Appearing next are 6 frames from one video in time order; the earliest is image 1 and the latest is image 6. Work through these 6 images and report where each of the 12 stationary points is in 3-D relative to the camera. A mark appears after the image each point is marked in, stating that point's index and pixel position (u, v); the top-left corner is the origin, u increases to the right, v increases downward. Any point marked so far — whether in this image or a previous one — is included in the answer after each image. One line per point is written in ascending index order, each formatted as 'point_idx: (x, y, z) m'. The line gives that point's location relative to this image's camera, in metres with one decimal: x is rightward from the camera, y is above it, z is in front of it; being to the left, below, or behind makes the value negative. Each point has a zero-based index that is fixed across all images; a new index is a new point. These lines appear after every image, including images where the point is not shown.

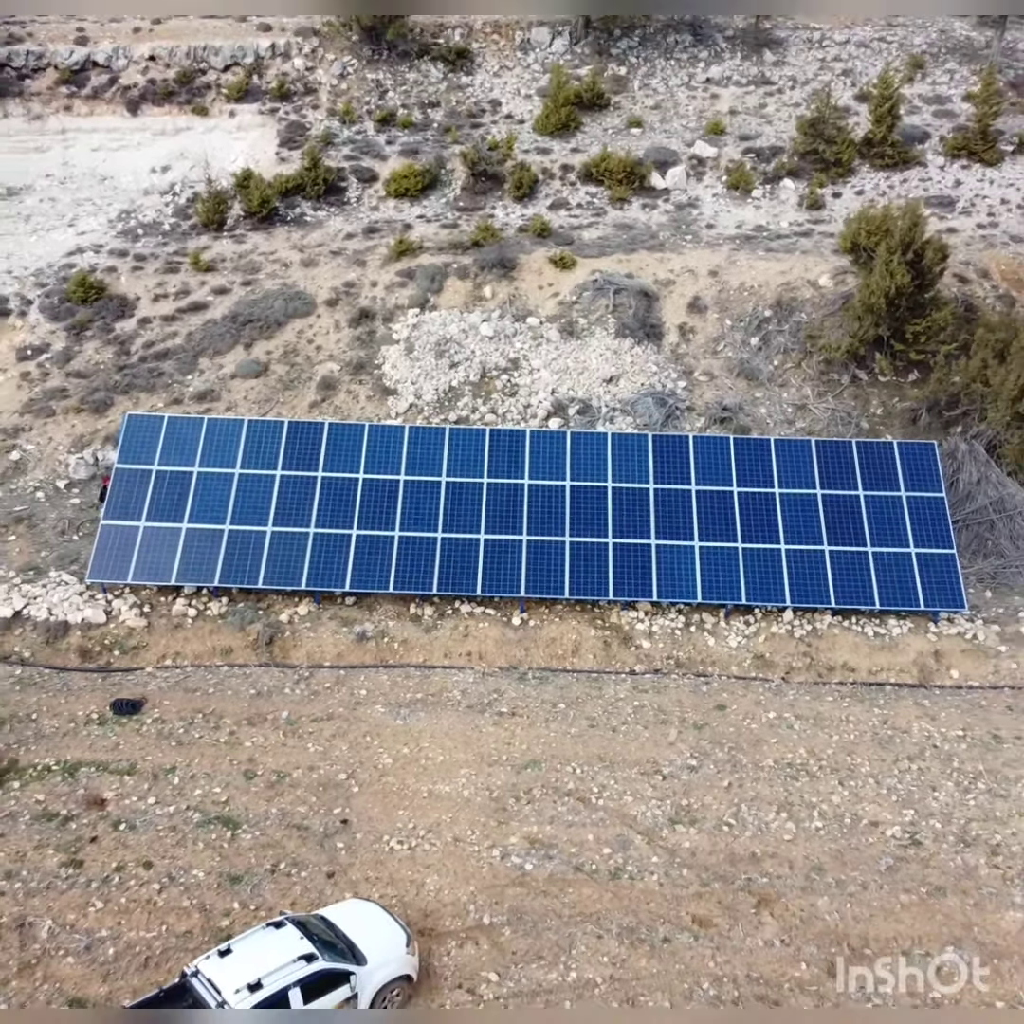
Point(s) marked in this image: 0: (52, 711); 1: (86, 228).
0: (-4.0, -1.7, +12.3) m
1: (-5.9, +4.0, +19.5) m
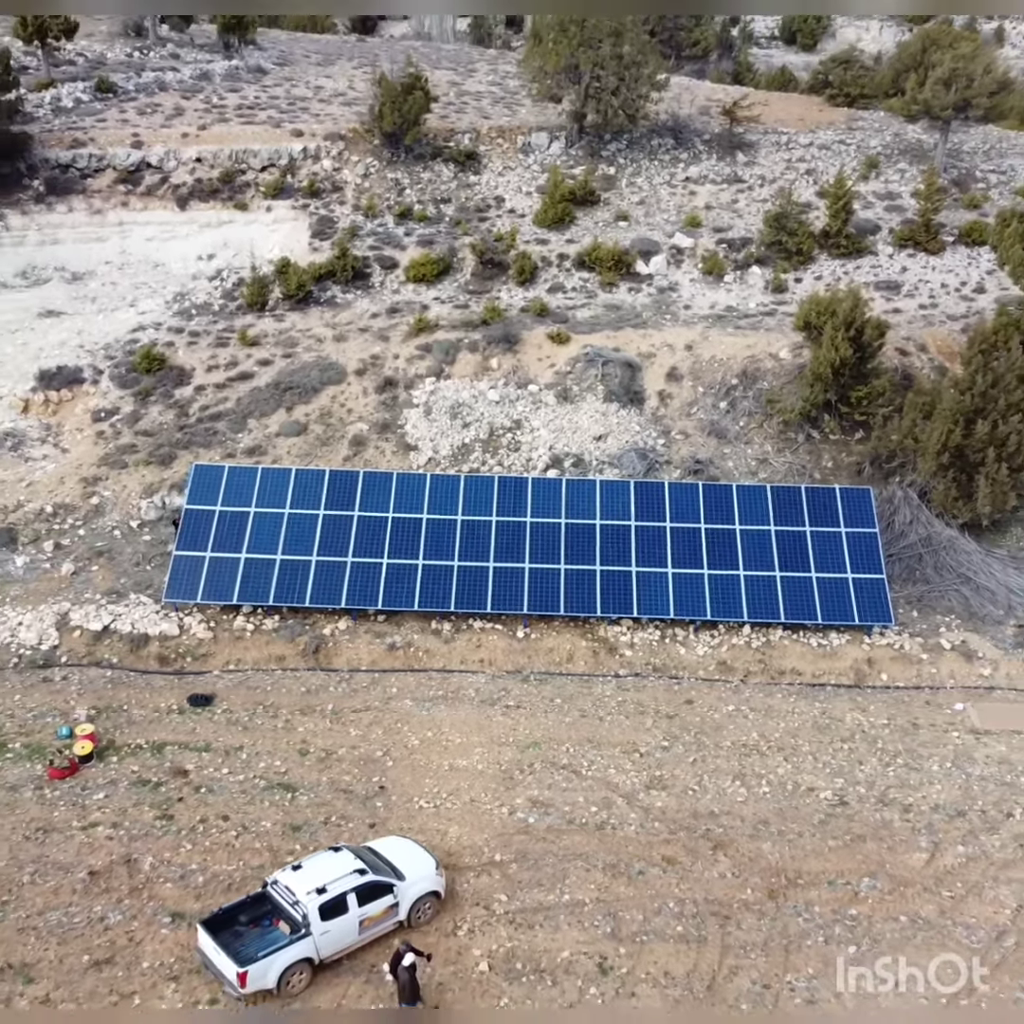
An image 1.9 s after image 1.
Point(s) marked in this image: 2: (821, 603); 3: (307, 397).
0: (-4.0, -2.0, +14.9) m
1: (-5.9, +3.3, +22.4) m
2: (+3.6, -1.0, +16.1) m
3: (-2.9, +1.6, +19.8) m
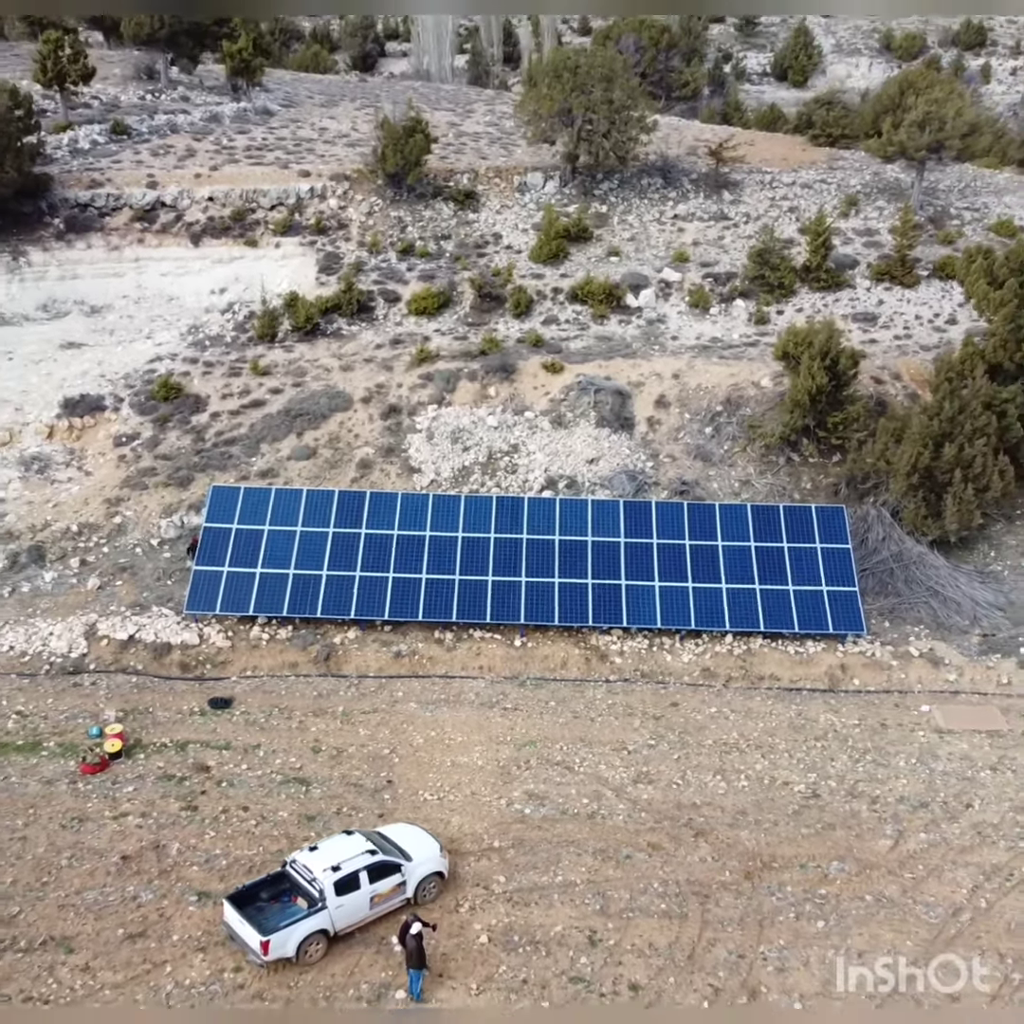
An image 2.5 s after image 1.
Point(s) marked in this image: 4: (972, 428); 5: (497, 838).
0: (-4.0, -2.2, +16.0) m
1: (-5.9, +2.9, +23.6) m
2: (+3.5, -1.2, +17.2) m
3: (-3.0, +1.3, +21.0) m
4: (+6.2, +1.1, +18.7) m
5: (-0.2, -3.2, +13.8) m
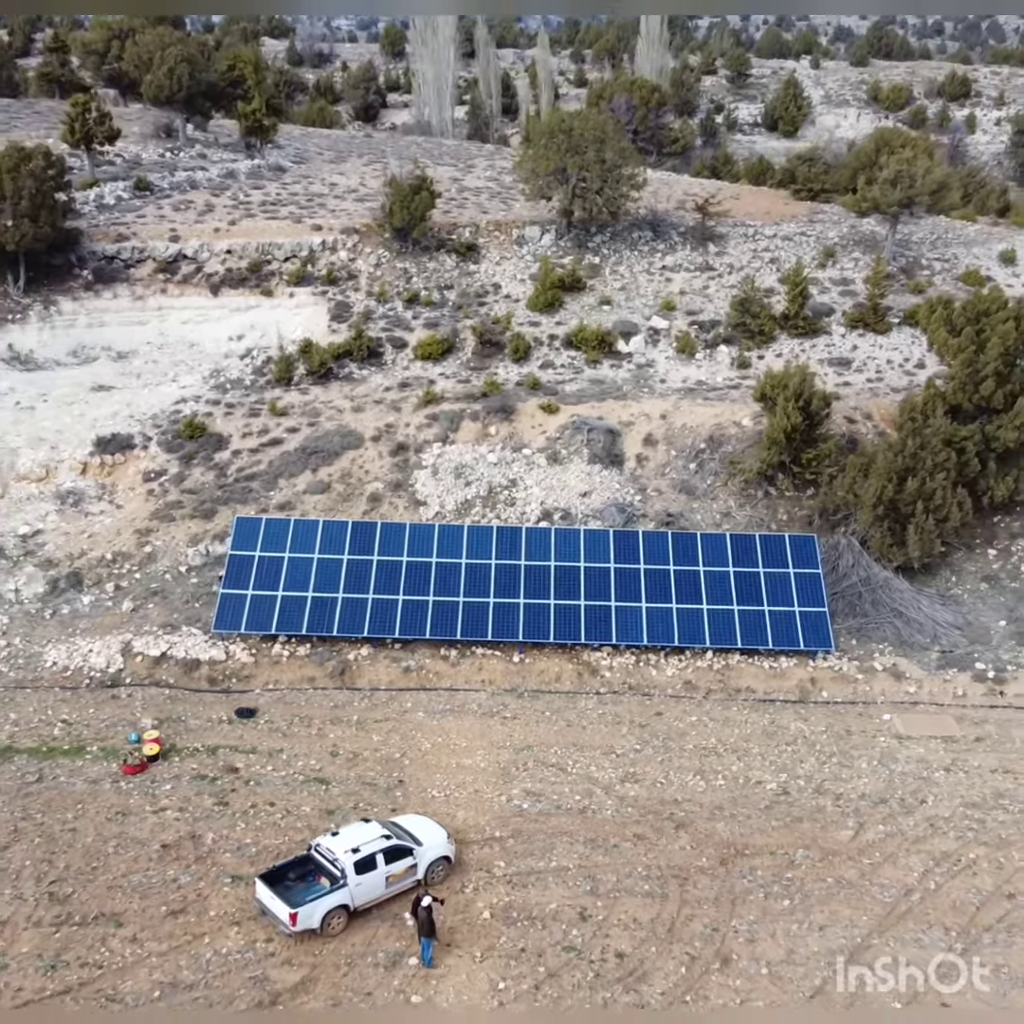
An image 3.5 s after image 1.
0: (-4.0, -2.6, +17.6) m
1: (-5.9, +2.3, +25.4) m
2: (+3.5, -1.6, +18.8) m
3: (-3.0, +0.9, +22.8) m
4: (+6.2, +0.7, +20.4) m
5: (-0.2, -3.5, +15.4) m
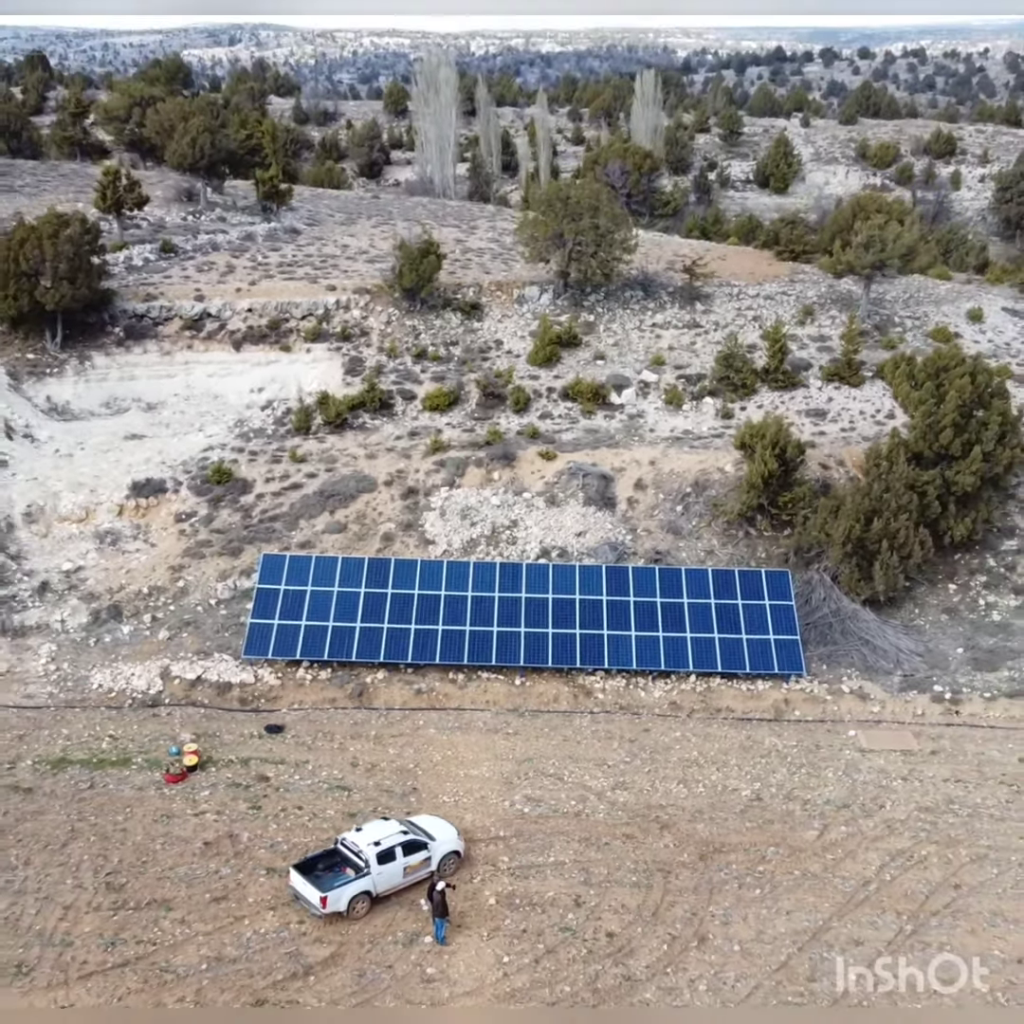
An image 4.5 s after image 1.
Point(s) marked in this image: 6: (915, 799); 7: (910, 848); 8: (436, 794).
0: (-4.0, -3.1, +19.5) m
1: (-5.9, +1.6, +27.4) m
2: (+3.5, -2.2, +20.8) m
3: (-3.0, +0.2, +24.8) m
4: (+6.2, +0.1, +22.4) m
5: (-0.1, -3.9, +17.3) m
6: (+5.2, -3.7, +18.1) m
7: (+4.8, -4.1, +17.0) m
8: (-1.0, -3.7, +18.0) m
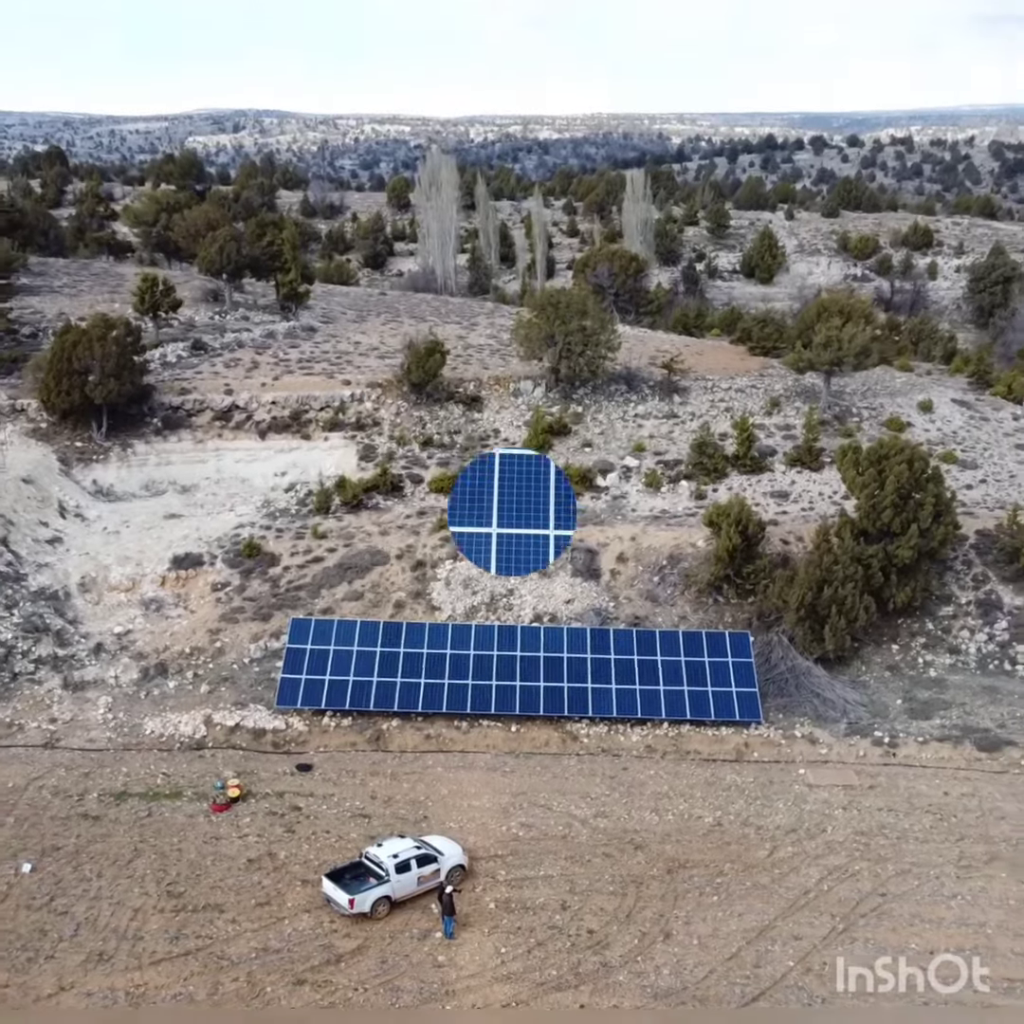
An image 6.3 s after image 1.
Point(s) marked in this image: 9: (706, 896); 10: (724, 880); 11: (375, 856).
0: (-4.0, -4.2, +22.6) m
1: (-6.0, 0.0, +30.8) m
2: (+3.5, -3.3, +24.0) m
3: (-3.0, -1.3, +28.1) m
4: (+6.1, -1.2, +25.8) m
5: (-0.2, -4.9, +20.4) m
6: (+5.2, -4.7, +21.2) m
7: (+4.8, -5.1, +20.0) m
8: (-1.0, -4.7, +21.1) m
9: (+2.7, -5.3, +19.2) m
10: (+3.0, -5.2, +19.6) m
11: (-1.9, -4.7, +19.0) m
